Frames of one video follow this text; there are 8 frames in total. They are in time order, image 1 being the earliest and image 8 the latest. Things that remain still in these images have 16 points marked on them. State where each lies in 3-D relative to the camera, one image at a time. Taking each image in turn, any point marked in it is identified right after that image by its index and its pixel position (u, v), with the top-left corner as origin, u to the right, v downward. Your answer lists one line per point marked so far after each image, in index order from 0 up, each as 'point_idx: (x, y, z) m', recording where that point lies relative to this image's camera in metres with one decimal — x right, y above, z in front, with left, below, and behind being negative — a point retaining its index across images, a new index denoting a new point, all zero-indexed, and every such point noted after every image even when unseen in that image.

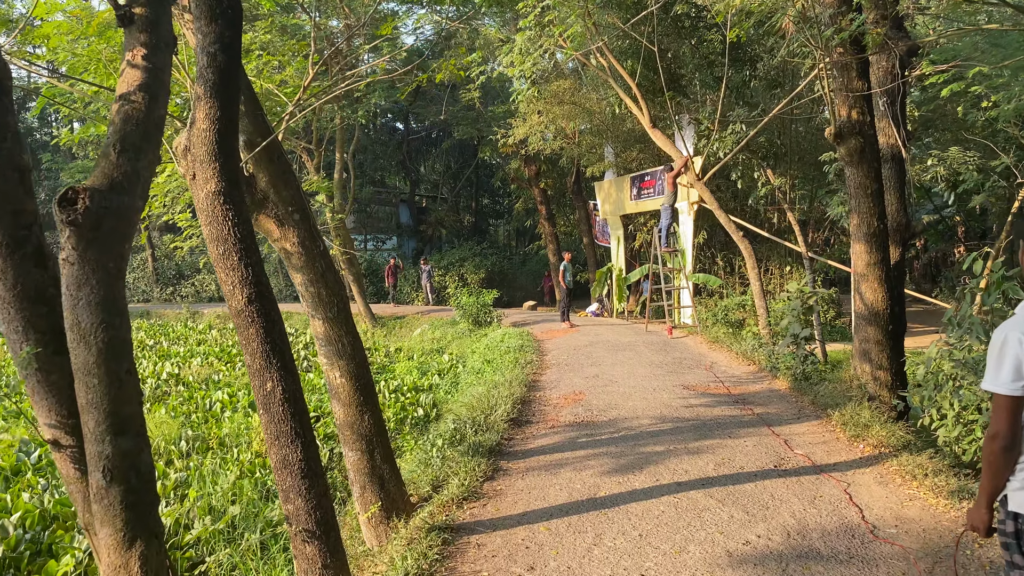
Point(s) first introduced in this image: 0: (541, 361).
0: (+0.3, -0.8, +8.7) m
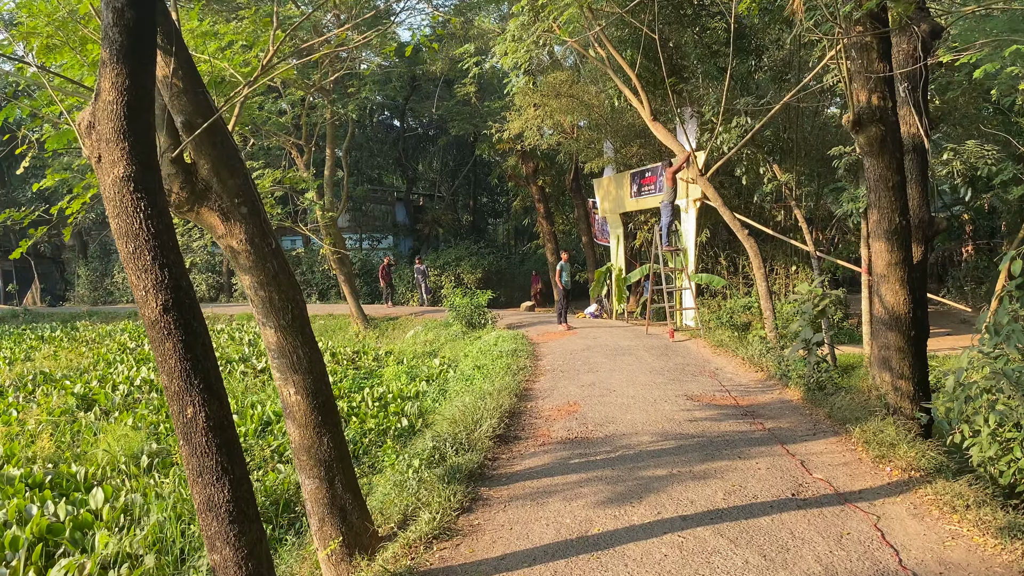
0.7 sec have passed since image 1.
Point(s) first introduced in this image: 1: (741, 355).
0: (+0.2, -0.8, +8.2) m
1: (+2.2, -0.6, +8.0) m
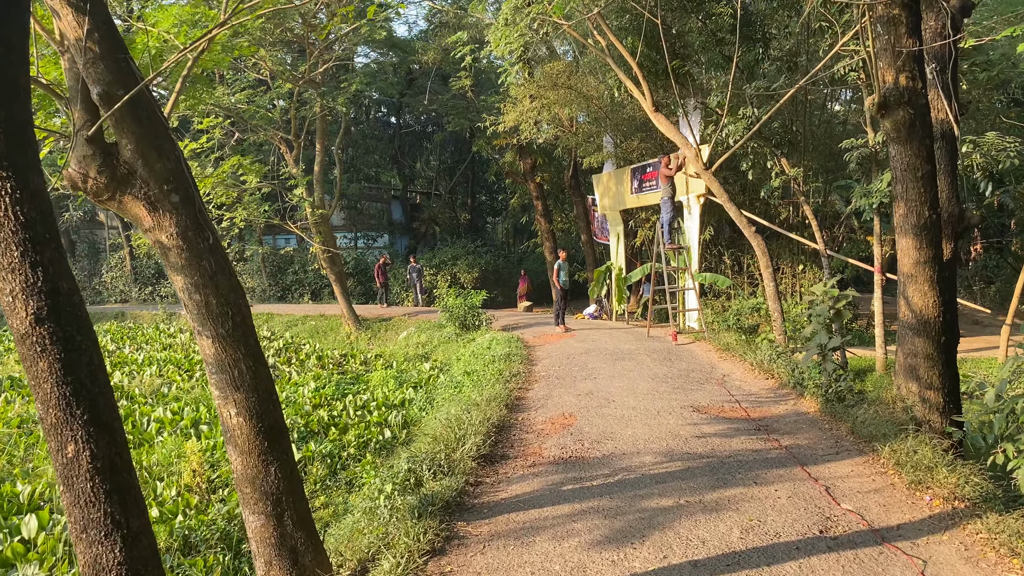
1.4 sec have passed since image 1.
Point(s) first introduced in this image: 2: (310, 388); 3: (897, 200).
0: (+0.2, -0.8, +7.7) m
1: (+2.1, -0.7, +7.5) m
2: (-2.1, -1.0, +8.6) m
3: (+2.3, +0.5, +5.1) m
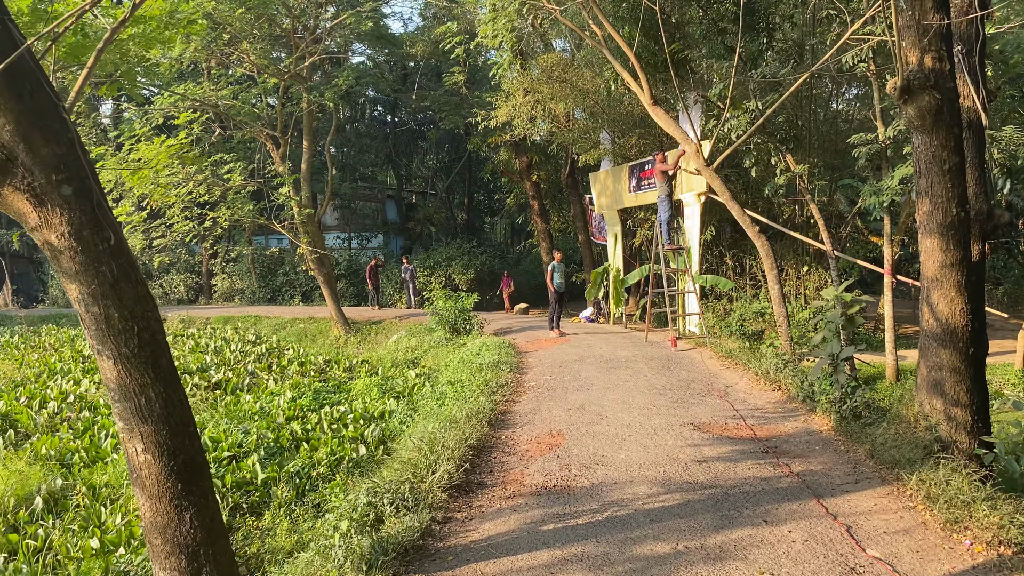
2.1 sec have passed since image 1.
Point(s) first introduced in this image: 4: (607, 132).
0: (+0.1, -0.8, +7.2) m
1: (+2.0, -0.7, +7.0) m
2: (-2.2, -1.1, +8.1) m
3: (+2.2, +0.5, +4.6) m
4: (+1.4, +2.2, +12.0) m
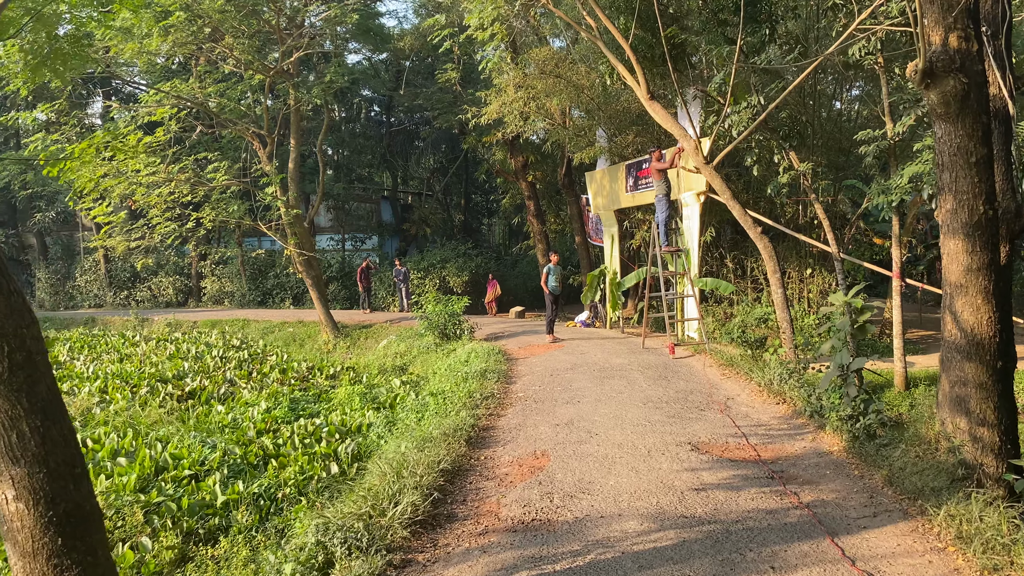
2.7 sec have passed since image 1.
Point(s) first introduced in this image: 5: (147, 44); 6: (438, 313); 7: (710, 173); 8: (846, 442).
0: (-0.1, -0.8, +6.7) m
1: (+1.9, -0.7, +6.5) m
2: (-2.3, -1.1, +7.7) m
3: (+2.1, +0.5, +4.1) m
4: (+1.3, +2.2, +11.6) m
5: (-5.1, +3.4, +11.6) m
6: (-1.0, -0.3, +11.7) m
7: (+2.0, +1.2, +8.5) m
8: (+1.8, -0.8, +4.6) m
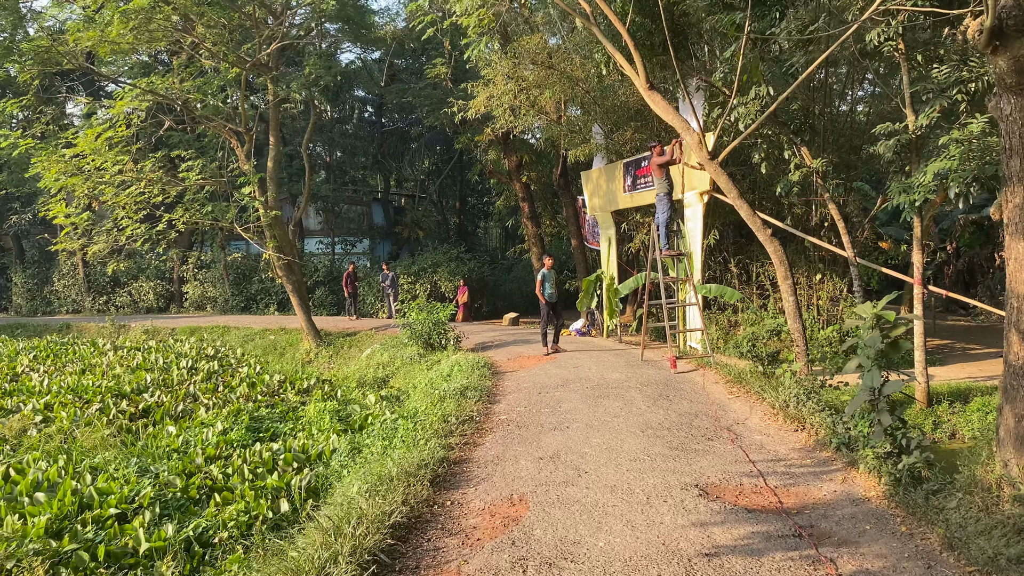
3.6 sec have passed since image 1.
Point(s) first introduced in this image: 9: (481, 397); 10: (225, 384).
0: (-0.2, -0.9, +5.9) m
1: (+1.8, -0.8, +5.8) m
2: (-2.4, -1.2, +6.9) m
3: (+2.0, +0.4, +3.3) m
4: (+1.1, +2.1, +10.8) m
5: (-5.2, +3.3, +10.9) m
6: (-1.2, -0.4, +11.0) m
7: (+1.9, +1.1, +7.7) m
8: (+1.7, -0.9, +3.8) m
9: (-0.2, -0.9, +6.6) m
10: (-3.3, -1.1, +9.6) m
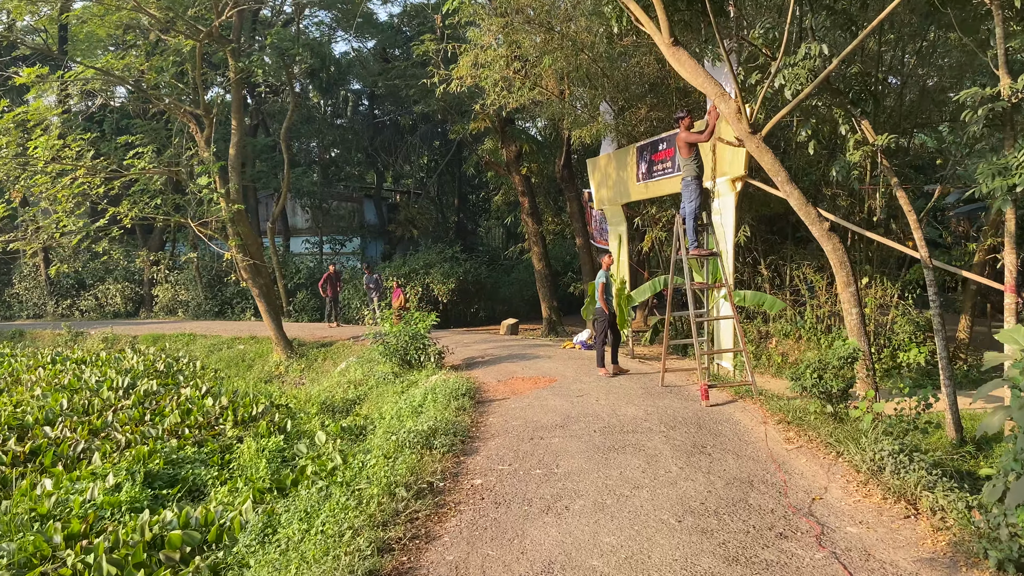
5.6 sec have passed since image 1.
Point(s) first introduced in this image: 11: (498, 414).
0: (-0.3, -1.0, +4.3) m
1: (+1.7, -0.8, +4.1) m
2: (-2.5, -1.2, +5.3) m
3: (+1.9, +0.4, +1.7) m
4: (+1.1, +2.0, +9.1) m
5: (-5.3, +3.3, +9.2) m
6: (-1.2, -0.5, +9.3) m
7: (+1.8, +1.0, +6.1) m
8: (+1.6, -1.0, +2.1) m
9: (-0.4, -0.9, +4.9) m
10: (-3.4, -1.2, +7.9) m
11: (-0.1, -0.9, +6.0) m
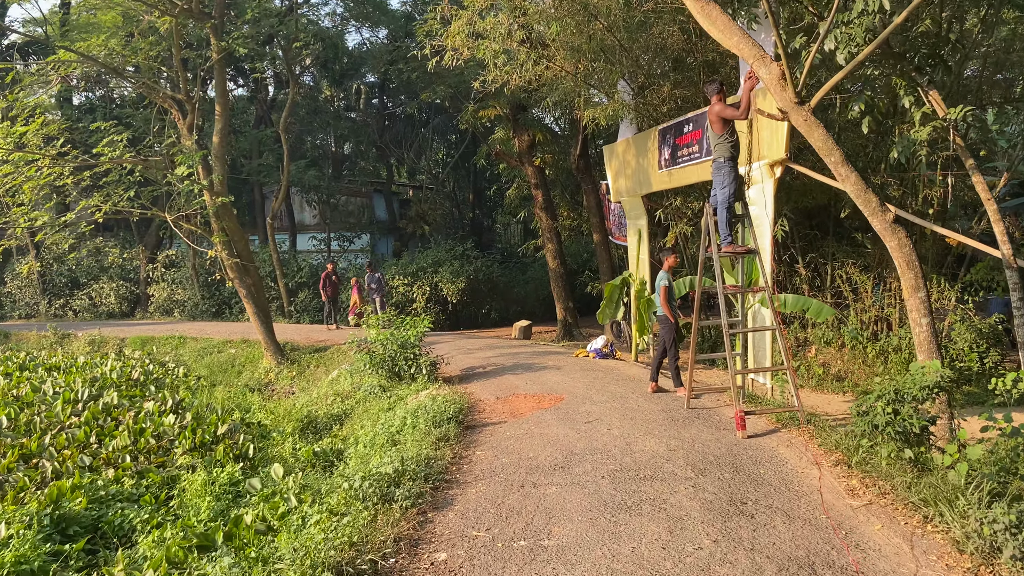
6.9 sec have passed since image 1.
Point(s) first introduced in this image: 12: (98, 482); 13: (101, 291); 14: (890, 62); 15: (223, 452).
0: (-0.4, -1.0, +3.2) m
1: (+1.6, -0.9, +3.0) m
2: (-2.6, -1.3, +4.3) m
3: (+1.7, +0.3, +0.5) m
4: (+1.1, +2.0, +8.0) m
5: (-5.2, +3.3, +8.3) m
6: (-1.2, -0.5, +8.3) m
7: (+1.7, +1.0, +4.9) m
8: (+1.4, -1.0, +1.0) m
9: (-0.4, -1.0, +3.8) m
10: (-3.4, -1.2, +7.0) m
11: (-0.1, -0.9, +5.0) m
12: (-2.7, -1.2, +5.4) m
13: (-8.4, -0.1, +17.1) m
14: (+2.6, +1.6, +5.8) m
15: (-2.1, -1.2, +6.2) m
